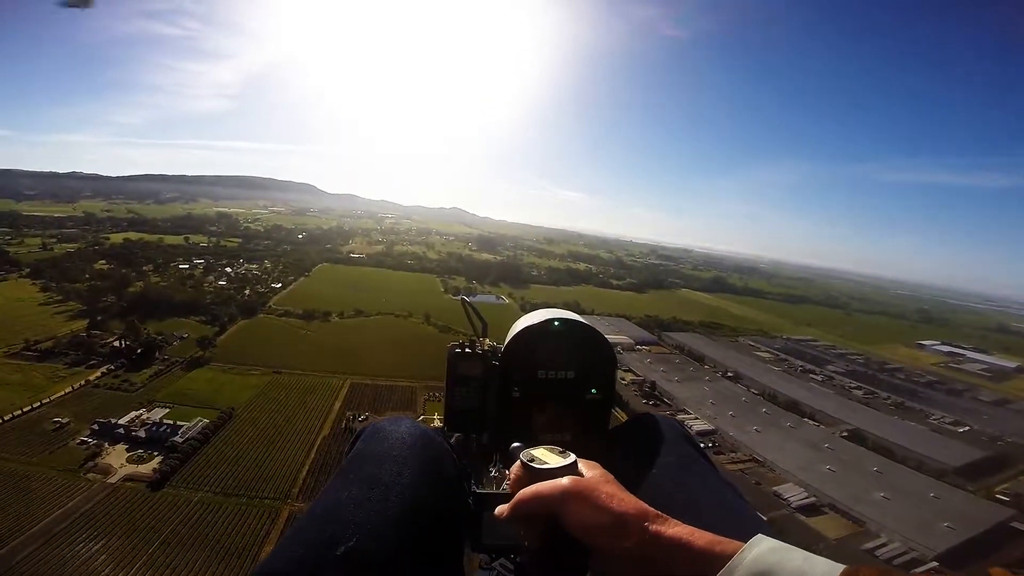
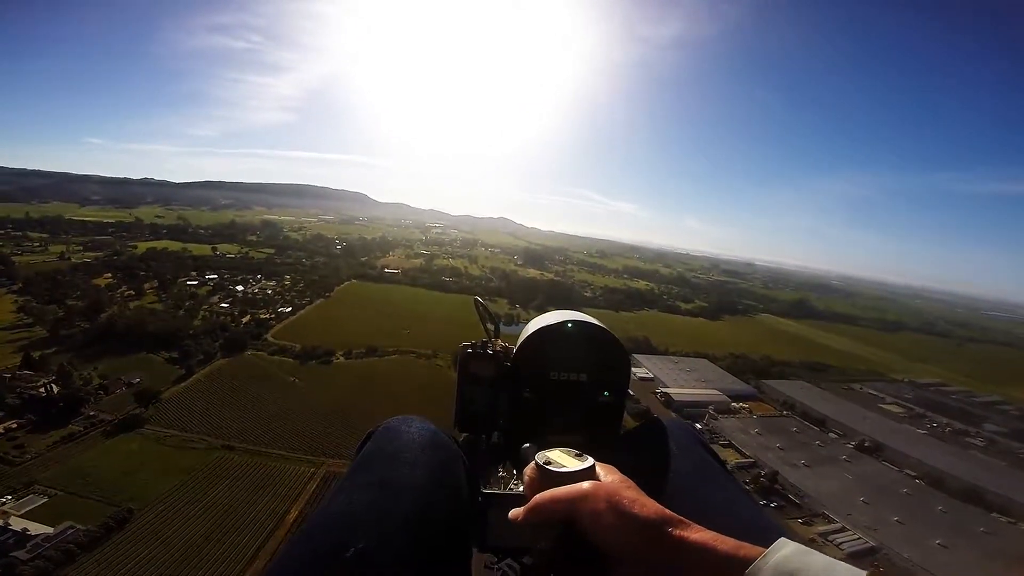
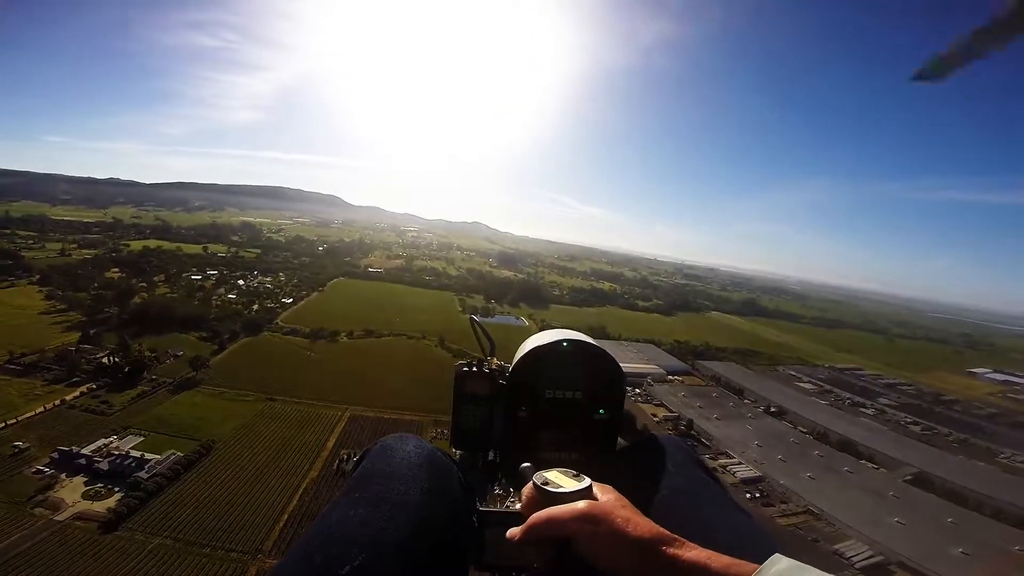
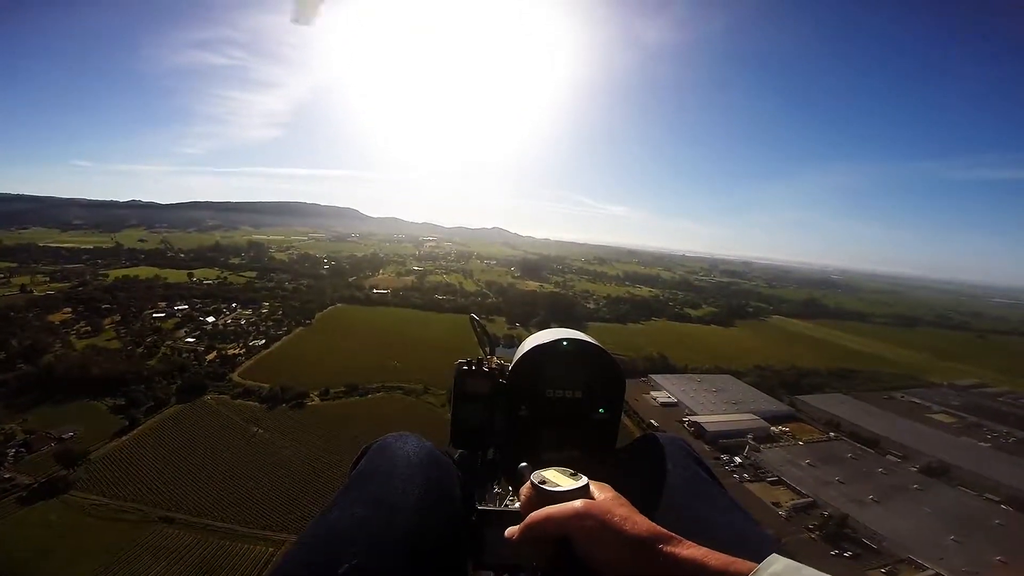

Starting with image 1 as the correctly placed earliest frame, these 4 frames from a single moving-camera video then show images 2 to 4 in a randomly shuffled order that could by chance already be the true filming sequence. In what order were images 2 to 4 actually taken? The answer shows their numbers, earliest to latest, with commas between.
3, 2, 4
